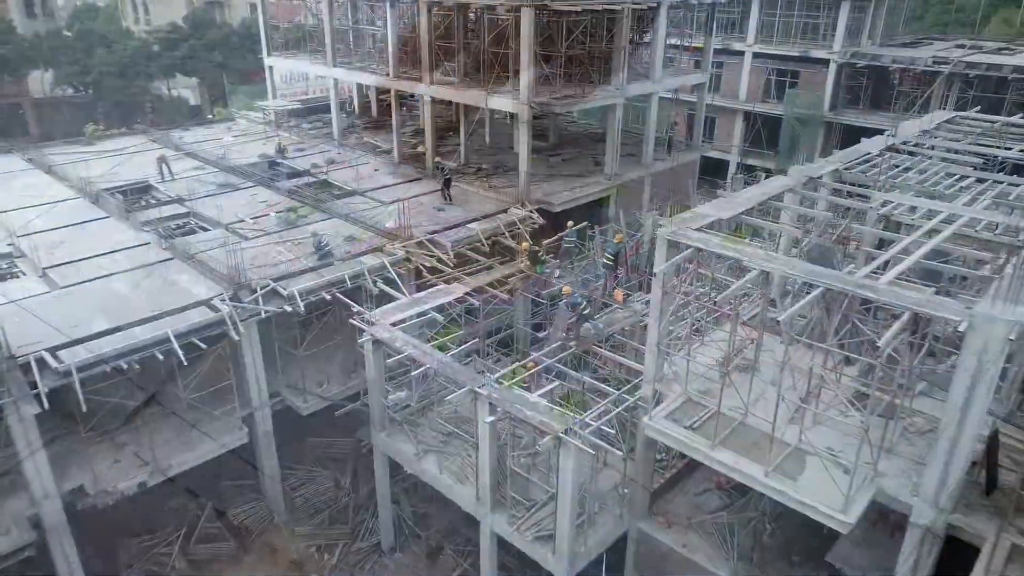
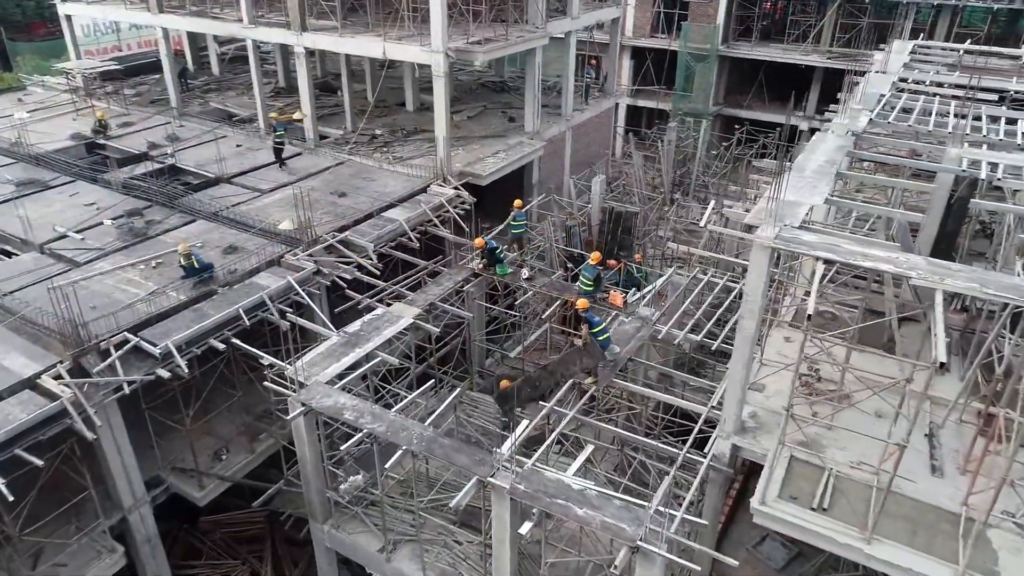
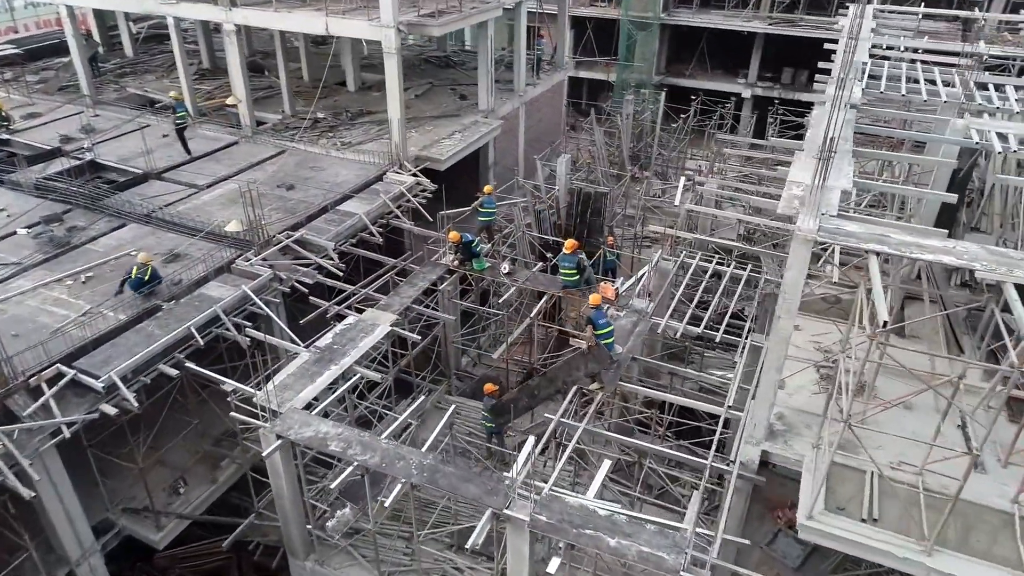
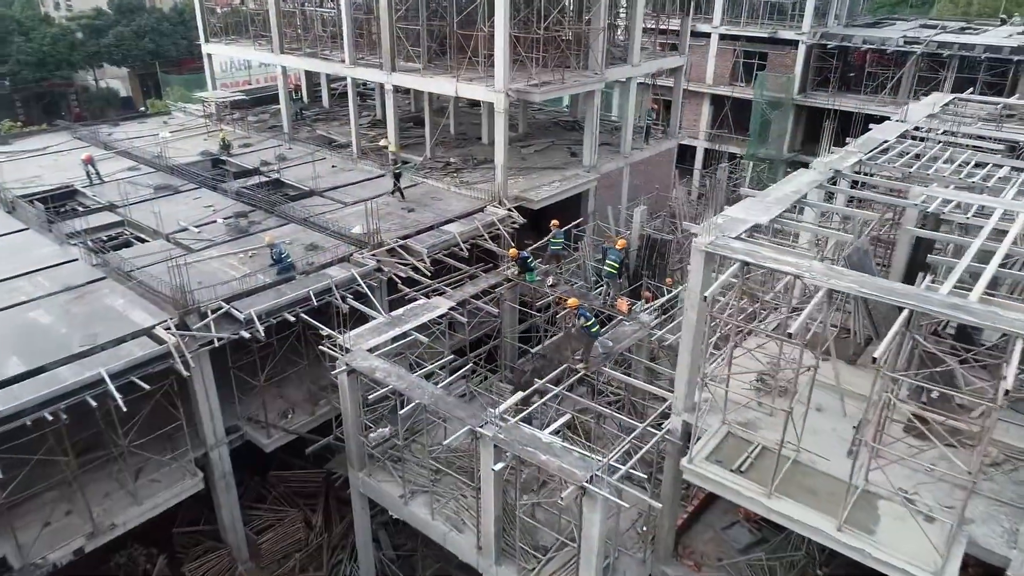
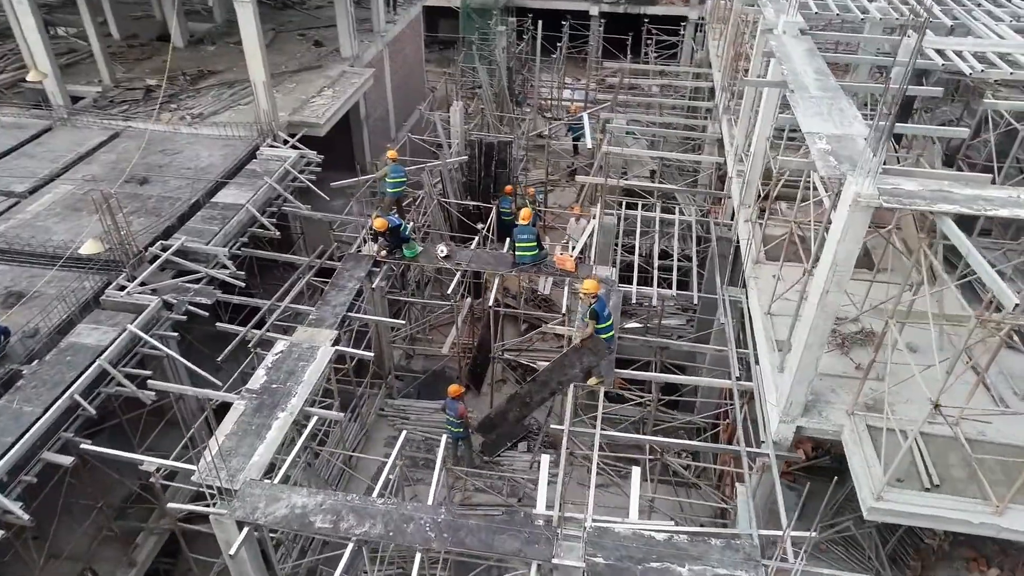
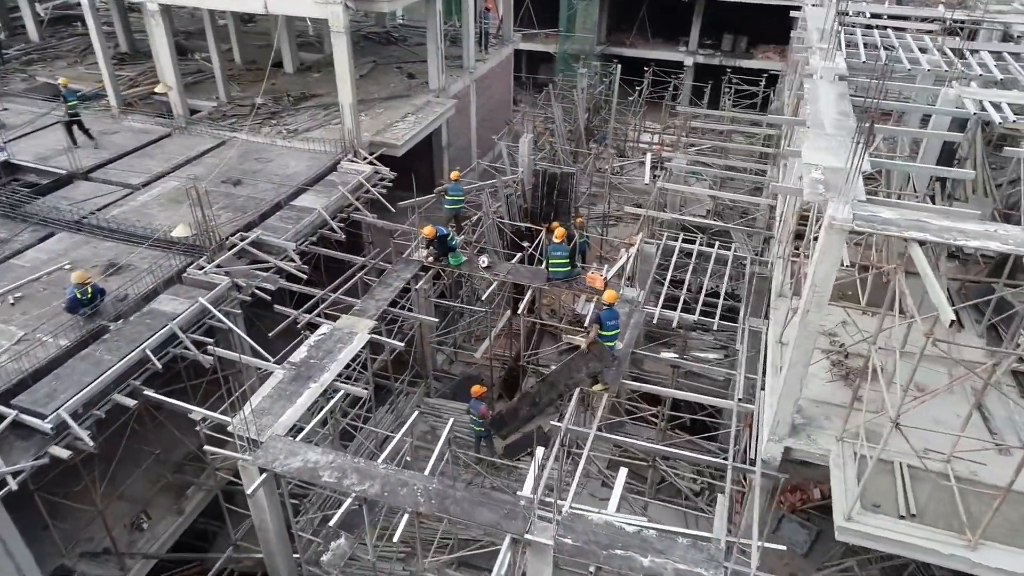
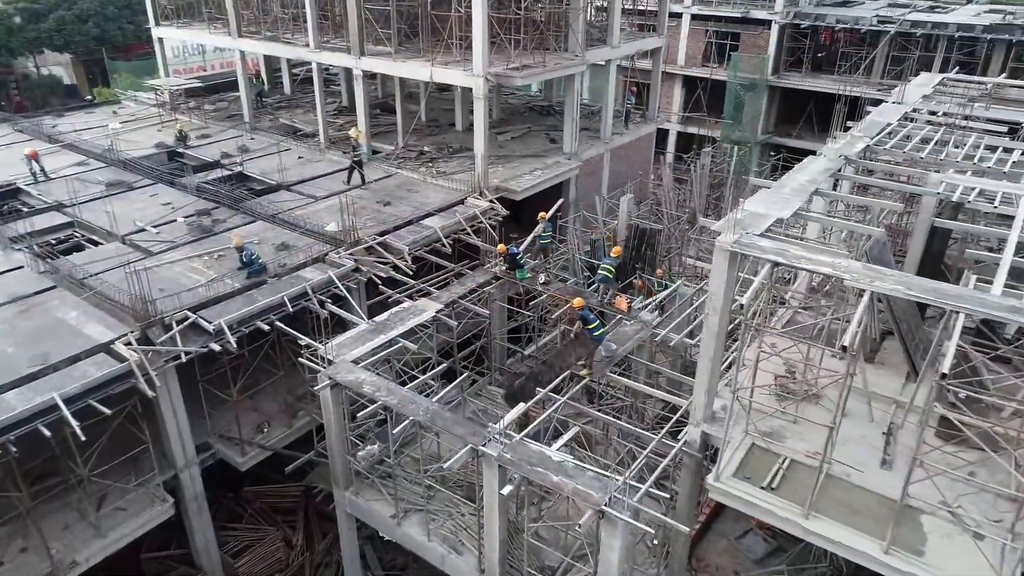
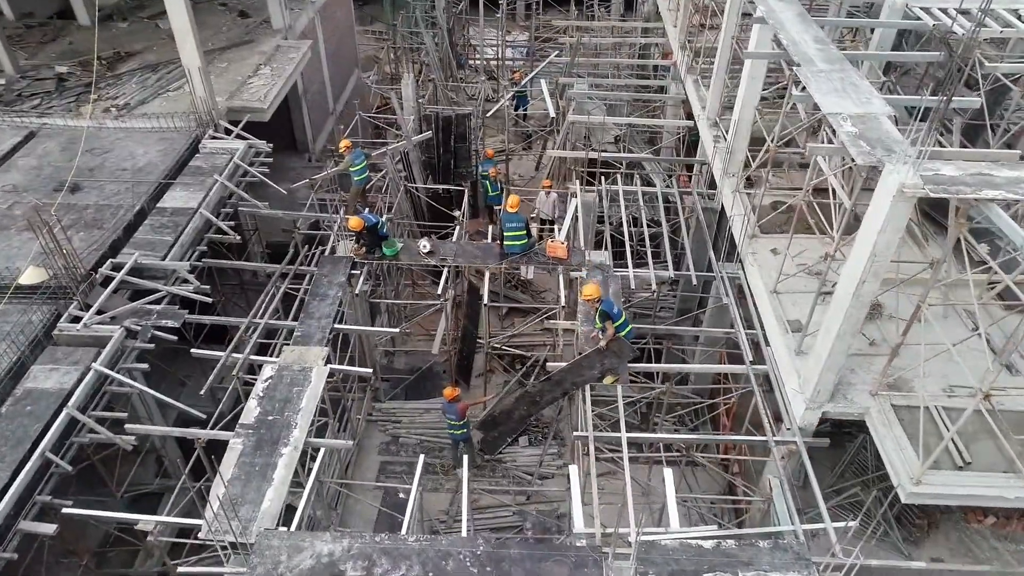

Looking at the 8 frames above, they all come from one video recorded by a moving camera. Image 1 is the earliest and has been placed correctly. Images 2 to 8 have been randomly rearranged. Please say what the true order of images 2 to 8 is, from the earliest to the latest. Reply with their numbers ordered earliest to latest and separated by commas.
4, 7, 2, 3, 6, 5, 8
